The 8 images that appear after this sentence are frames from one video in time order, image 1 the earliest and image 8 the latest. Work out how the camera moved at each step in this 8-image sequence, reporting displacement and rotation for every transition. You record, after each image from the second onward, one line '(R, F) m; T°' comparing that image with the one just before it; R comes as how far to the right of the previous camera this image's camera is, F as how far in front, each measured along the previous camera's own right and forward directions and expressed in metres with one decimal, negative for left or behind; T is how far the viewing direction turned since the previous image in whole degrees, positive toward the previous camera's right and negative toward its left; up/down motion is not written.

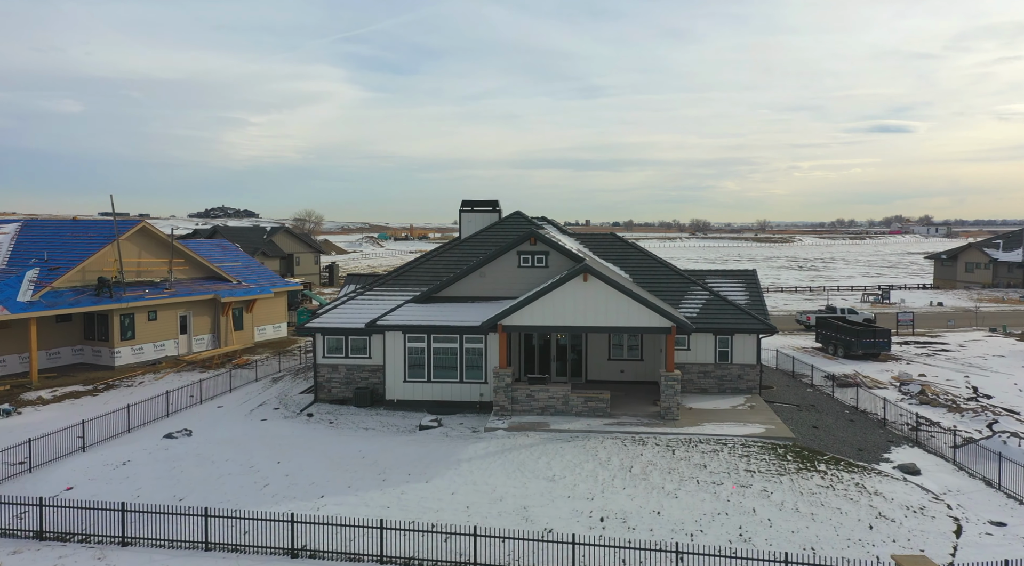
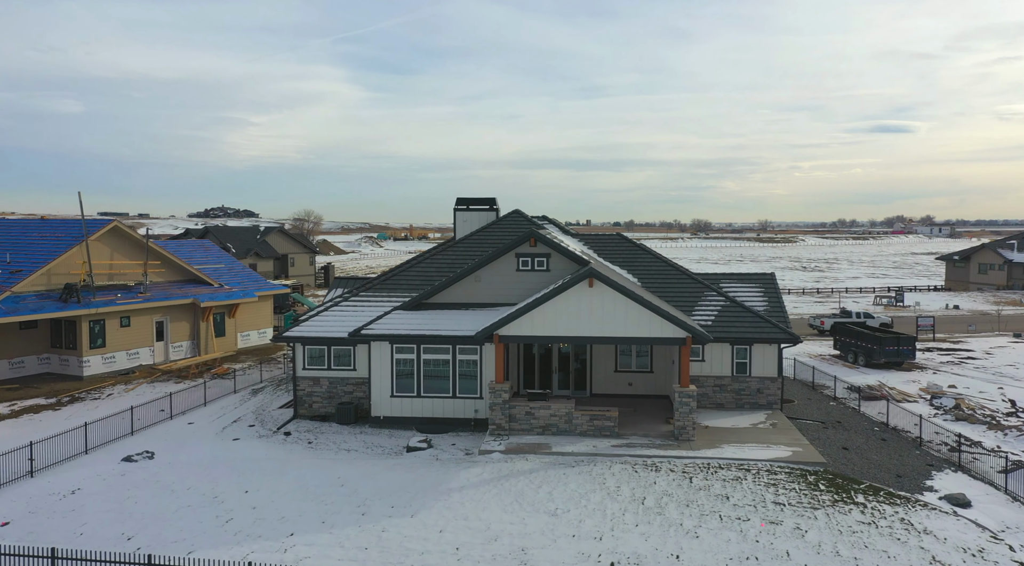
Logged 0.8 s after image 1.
(+0.1, +2.3) m; 0°
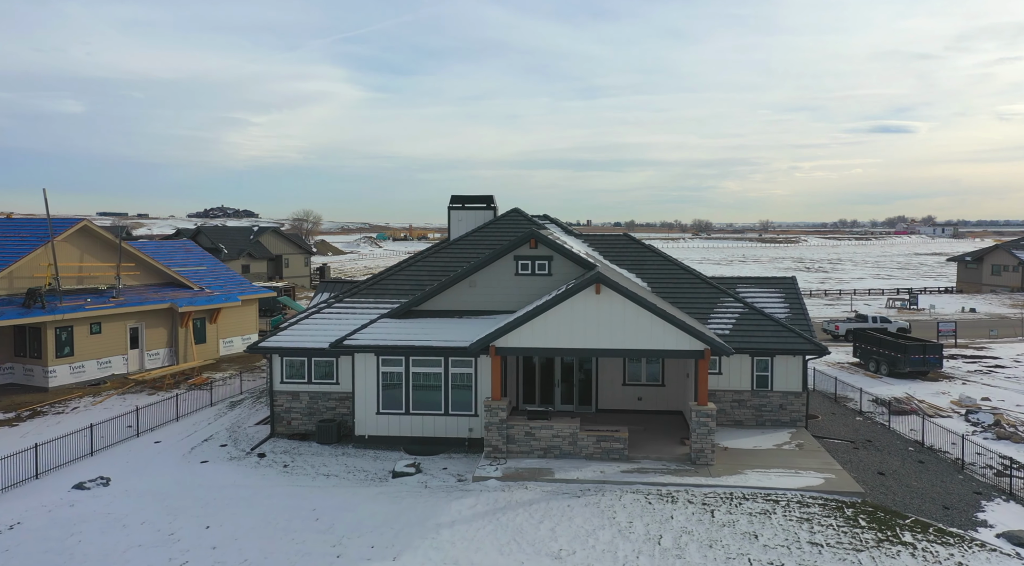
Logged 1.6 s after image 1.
(+0.1, +2.2) m; 0°
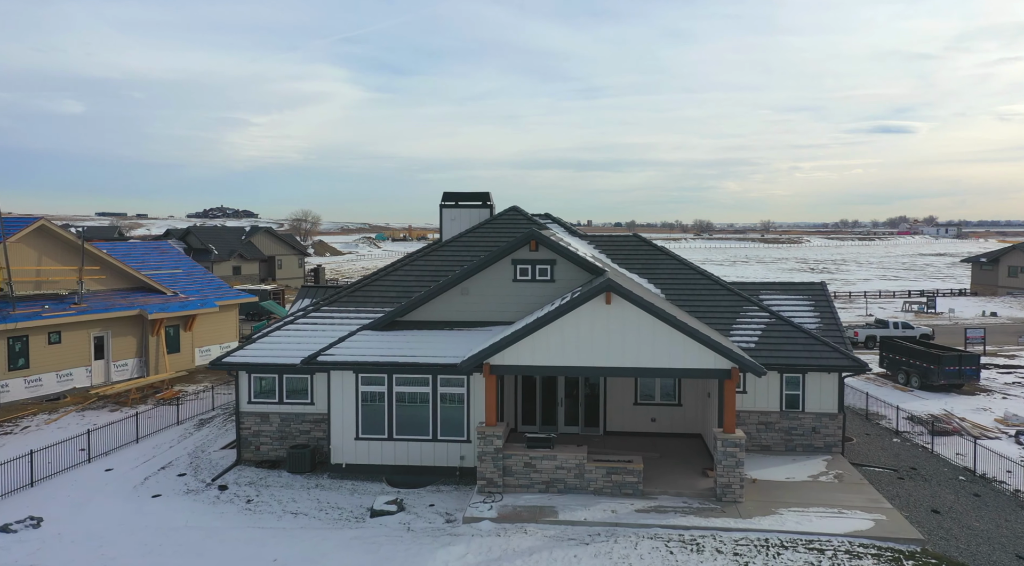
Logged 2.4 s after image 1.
(+0.1, +2.5) m; 0°
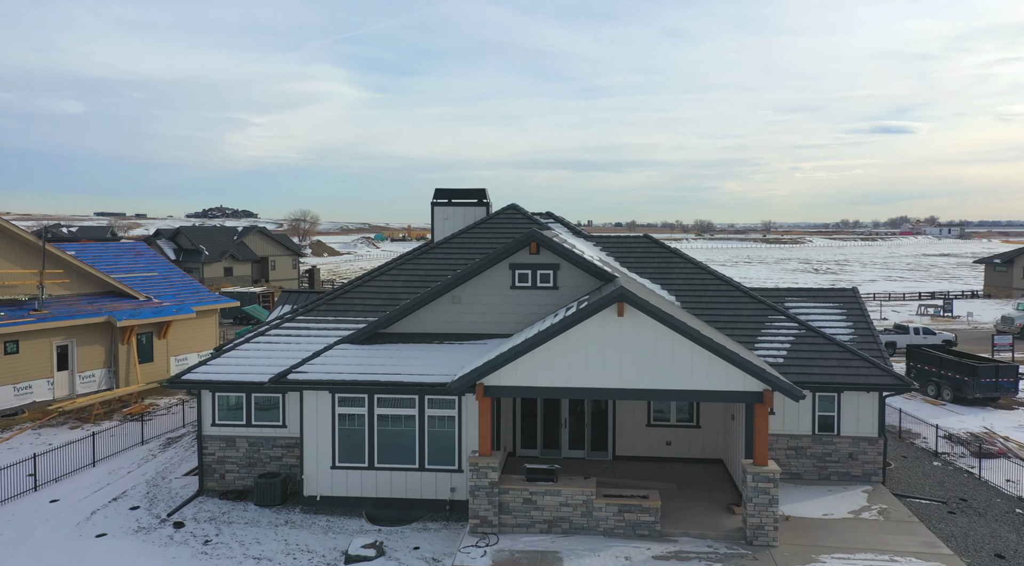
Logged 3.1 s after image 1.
(+0.1, +2.2) m; 0°
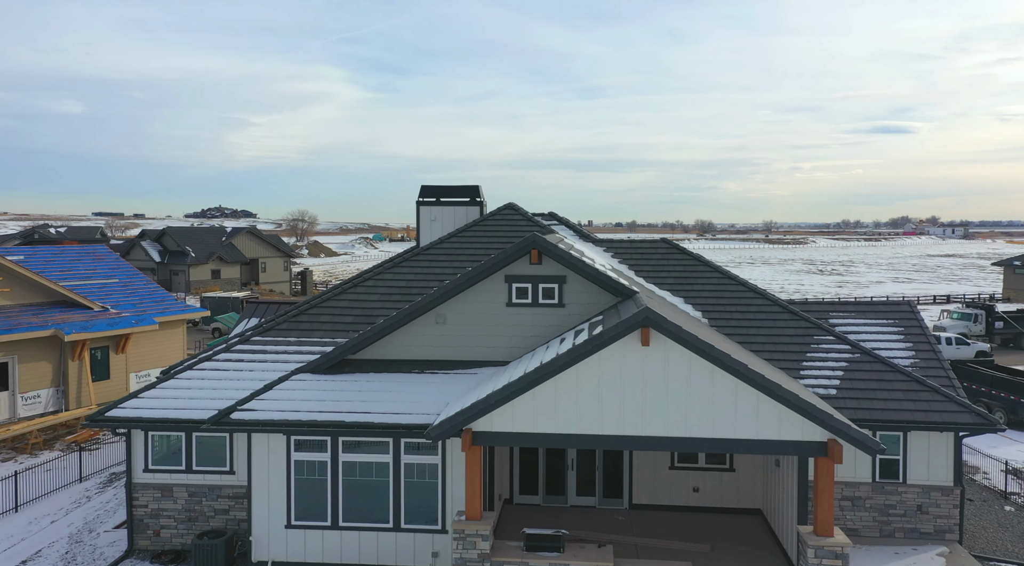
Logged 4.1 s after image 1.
(+0.1, +3.0) m; 0°
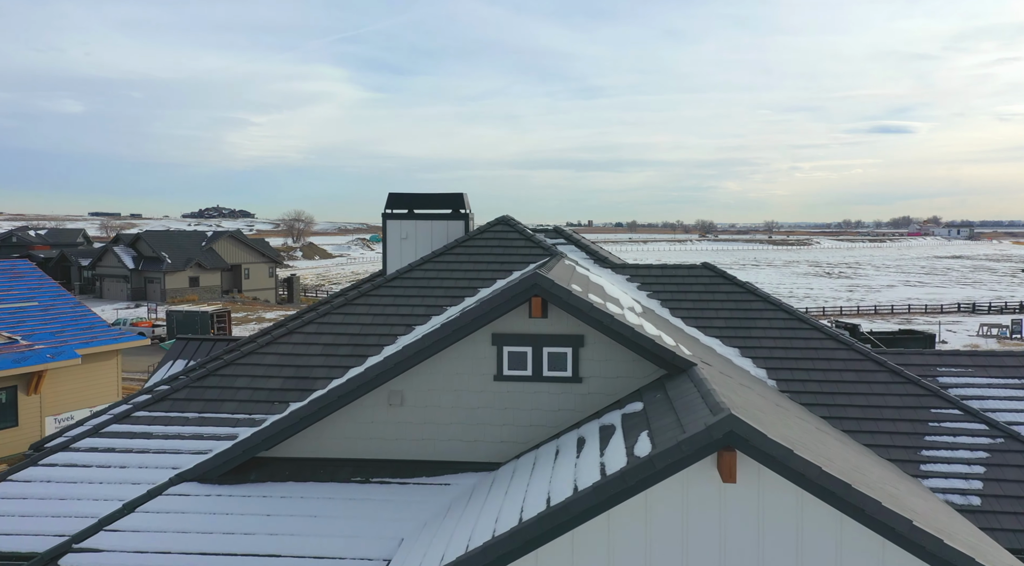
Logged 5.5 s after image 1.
(+0.1, +4.7) m; 0°
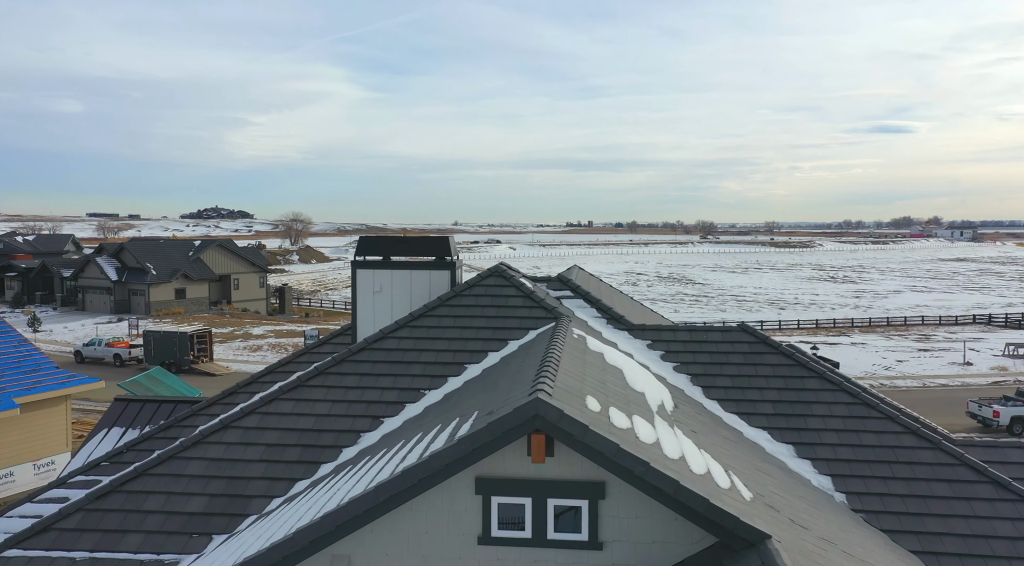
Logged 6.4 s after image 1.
(+0.1, +2.7) m; 0°
